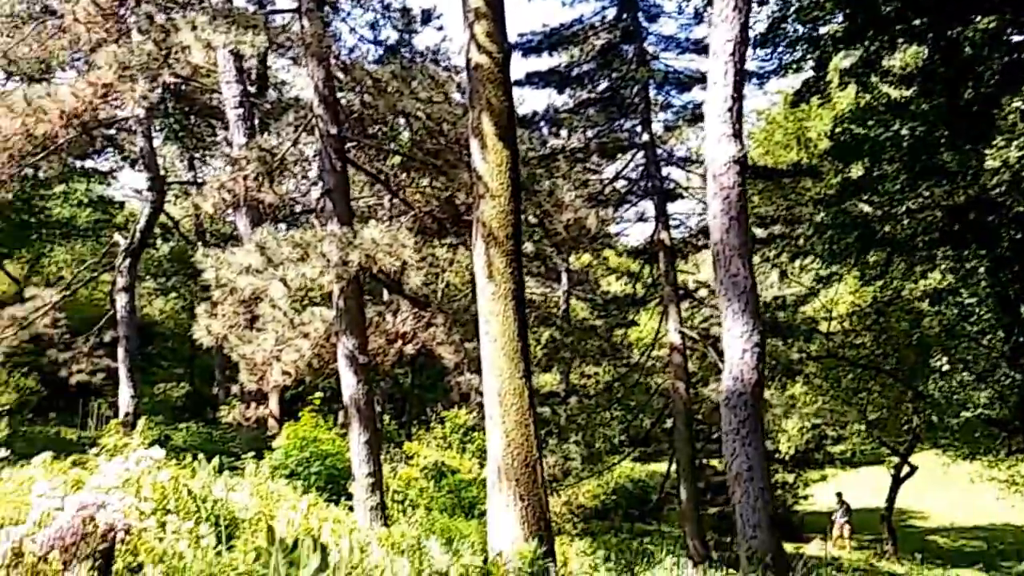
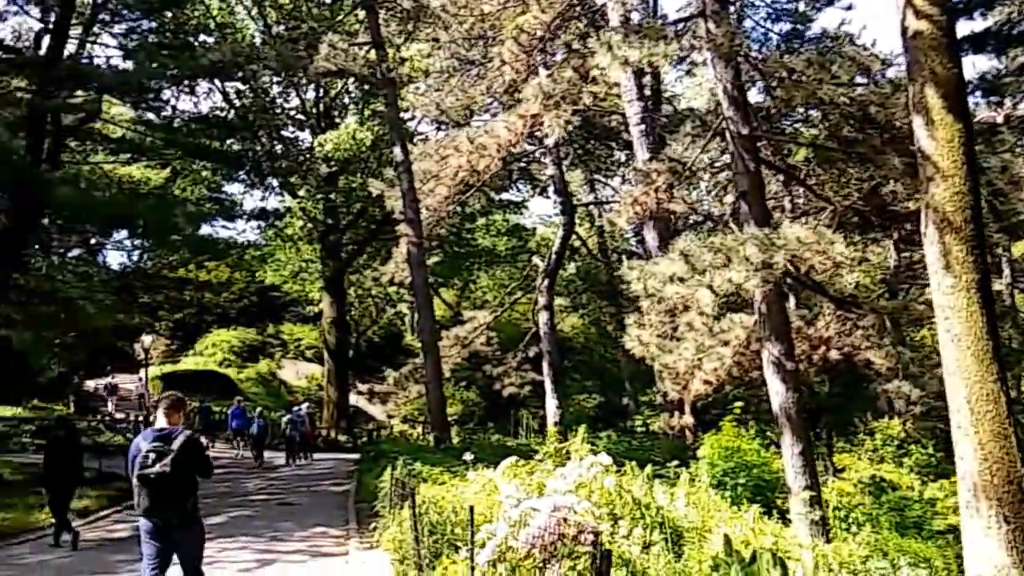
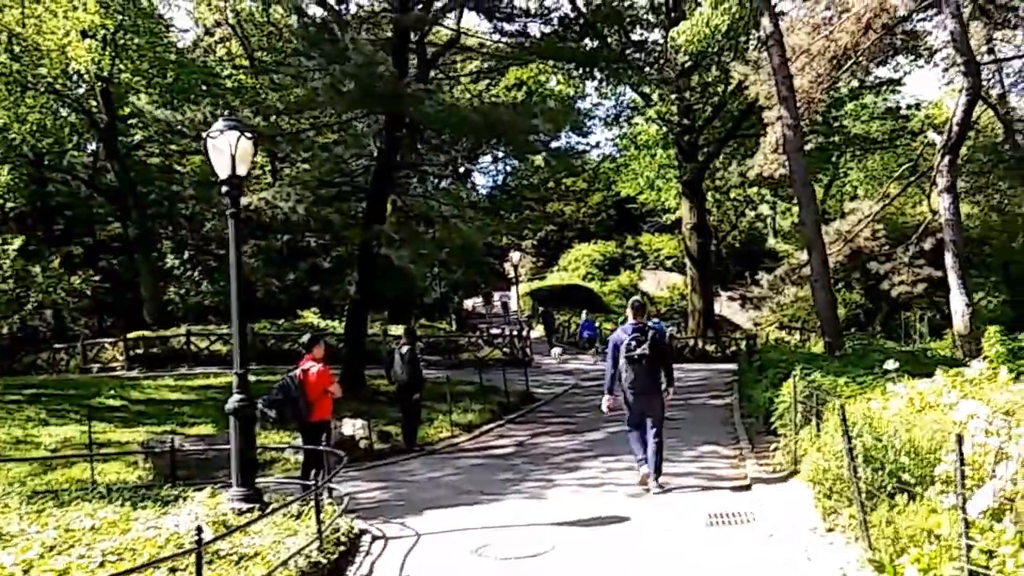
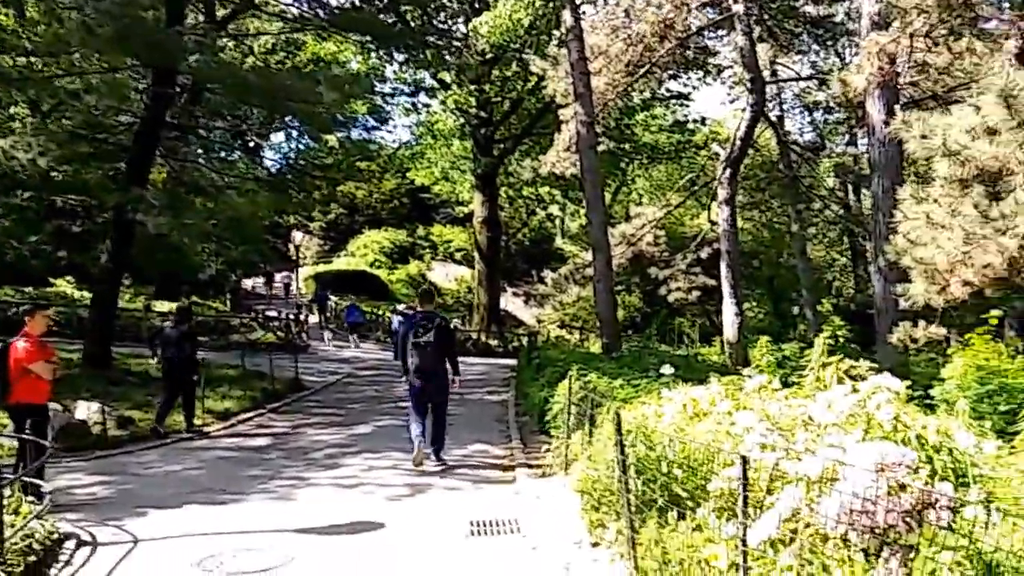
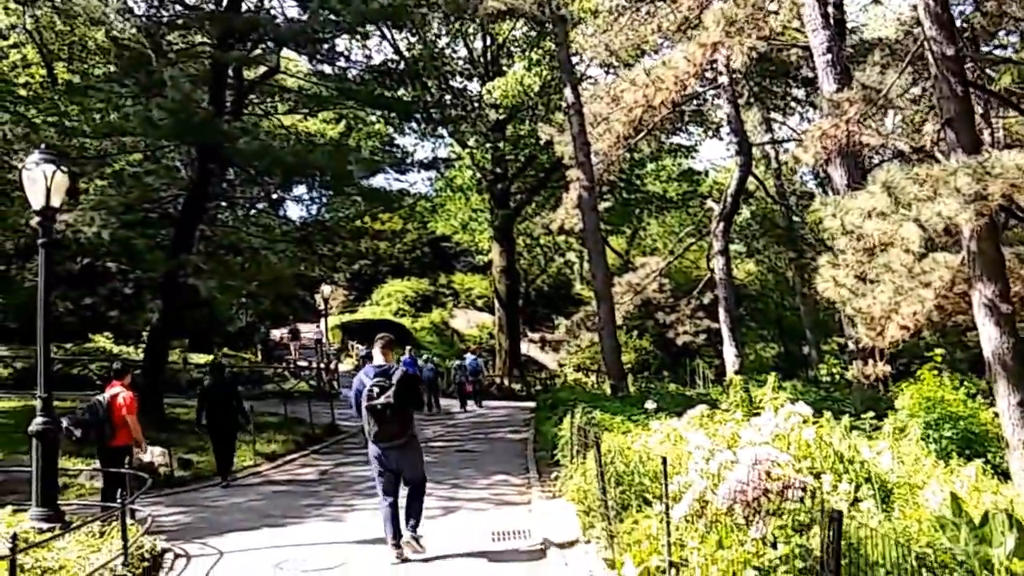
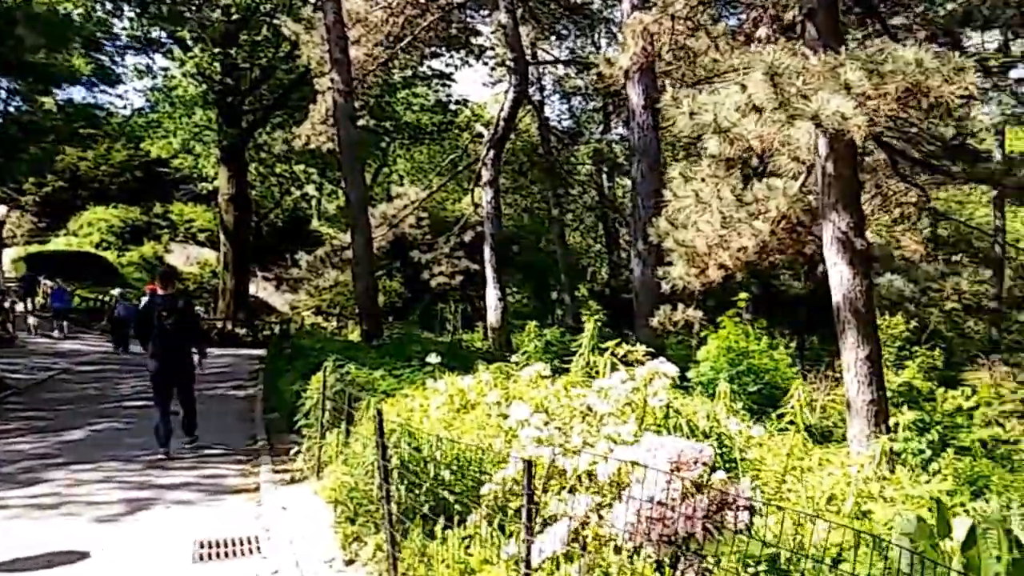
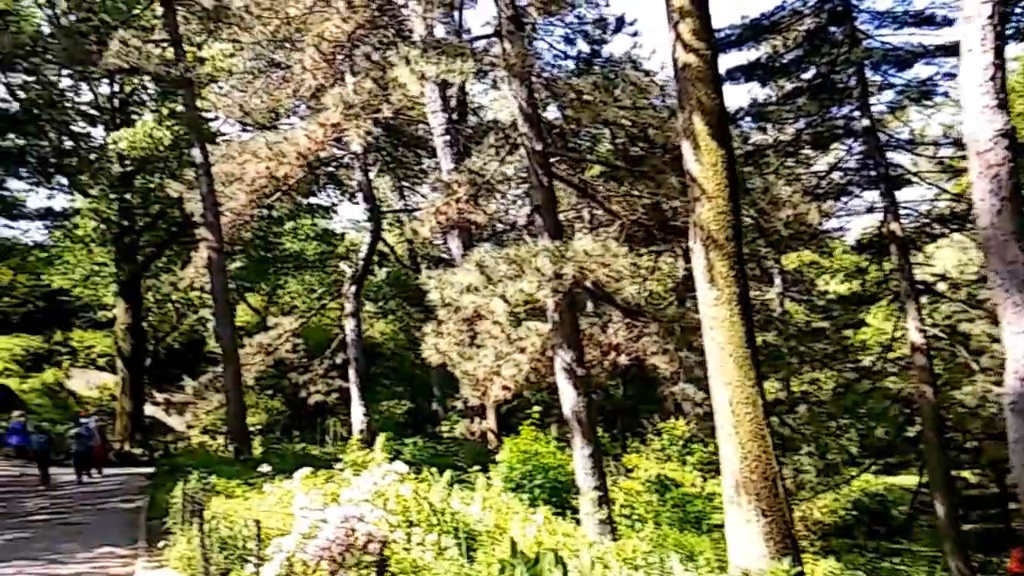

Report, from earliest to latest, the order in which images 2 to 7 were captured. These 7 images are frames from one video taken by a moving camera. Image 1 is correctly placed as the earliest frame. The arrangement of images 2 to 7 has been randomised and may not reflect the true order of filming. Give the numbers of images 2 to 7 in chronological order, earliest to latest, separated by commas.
7, 2, 5, 3, 4, 6
